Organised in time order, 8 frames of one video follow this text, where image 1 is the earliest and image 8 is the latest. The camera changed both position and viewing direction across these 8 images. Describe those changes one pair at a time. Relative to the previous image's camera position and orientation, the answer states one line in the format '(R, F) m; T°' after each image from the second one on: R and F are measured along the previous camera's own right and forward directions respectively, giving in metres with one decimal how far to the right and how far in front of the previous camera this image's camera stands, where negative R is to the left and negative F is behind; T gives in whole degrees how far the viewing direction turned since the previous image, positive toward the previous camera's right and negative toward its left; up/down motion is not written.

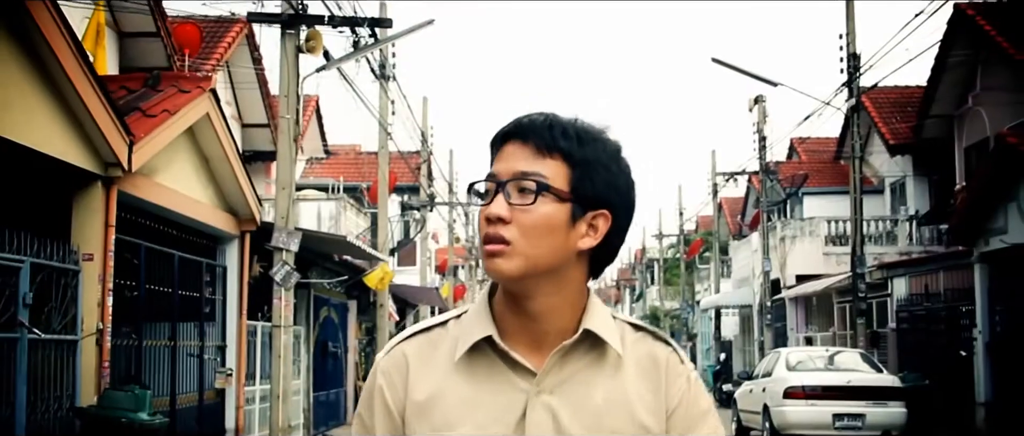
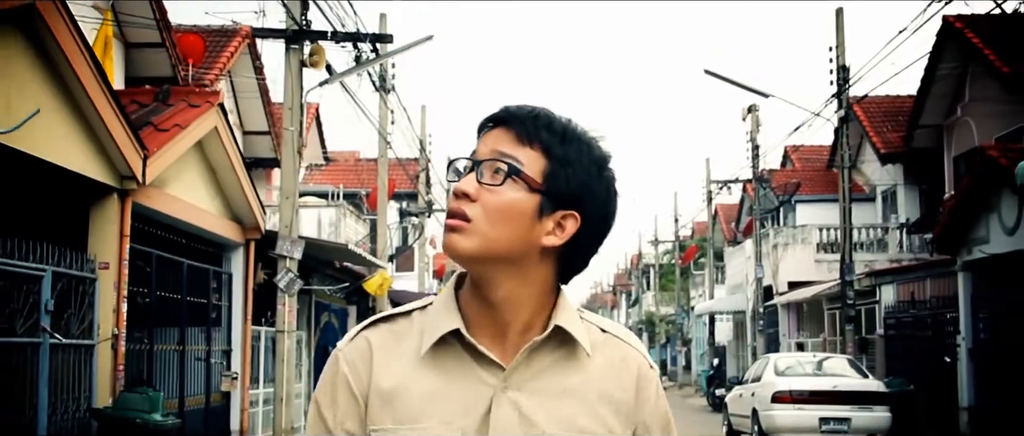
(0.0, -0.4) m; 0°
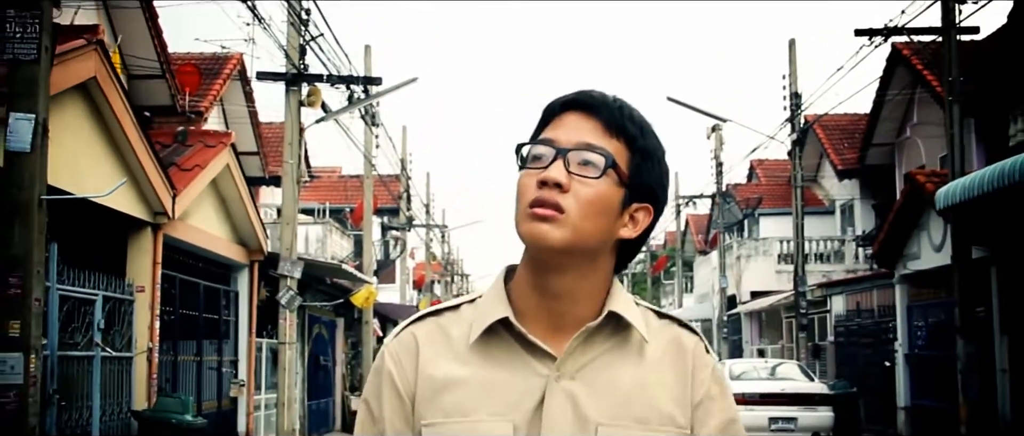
(0.0, -1.5) m; +1°
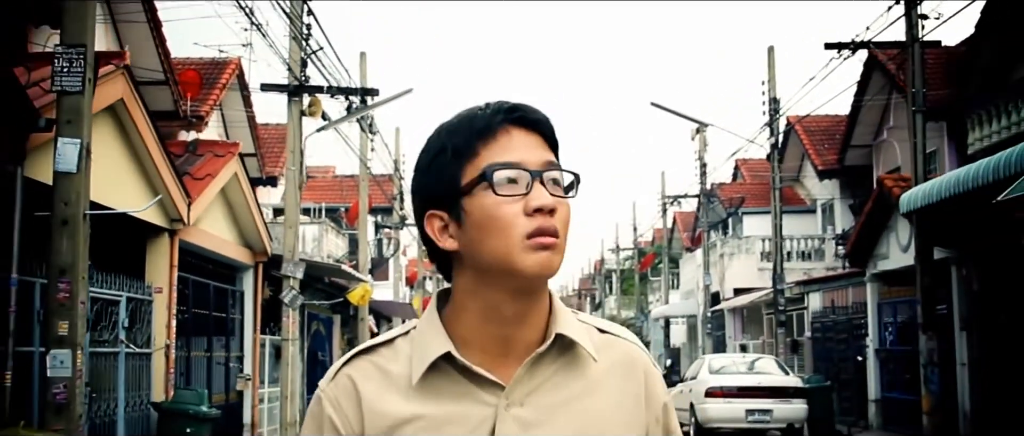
(0.0, -0.9) m; 0°
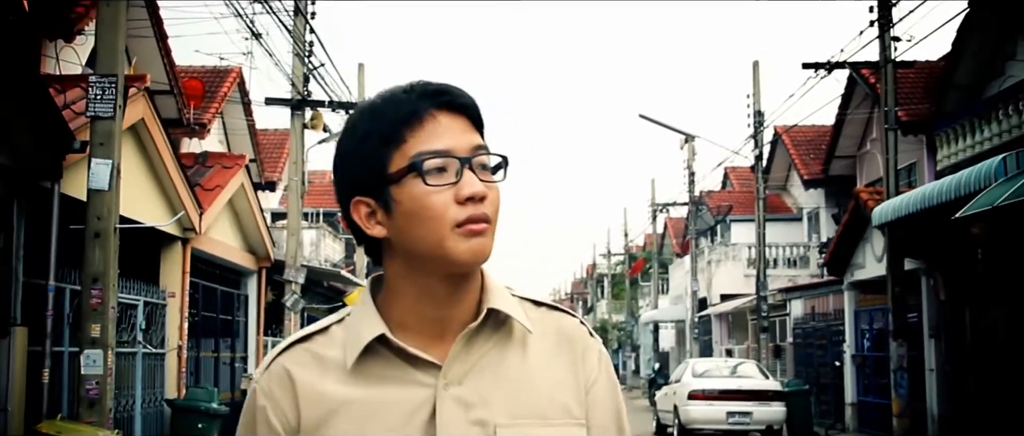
(0.0, -0.8) m; 0°
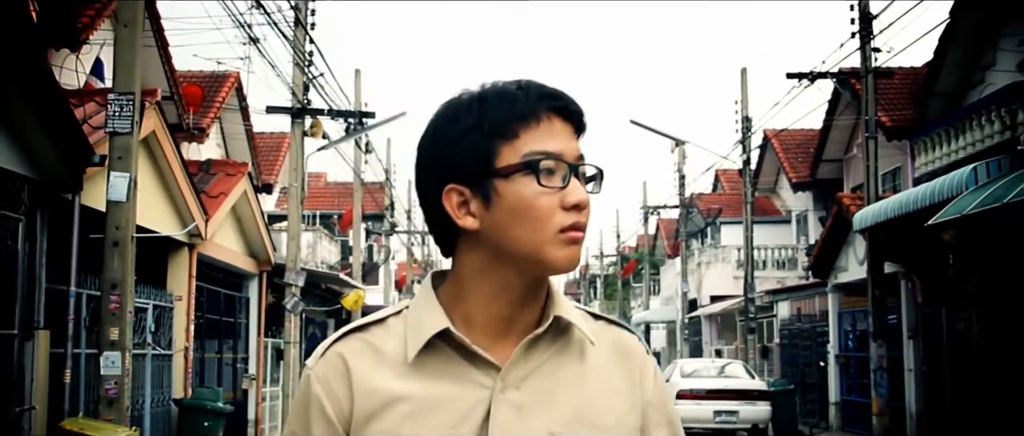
(0.0, -0.5) m; 0°
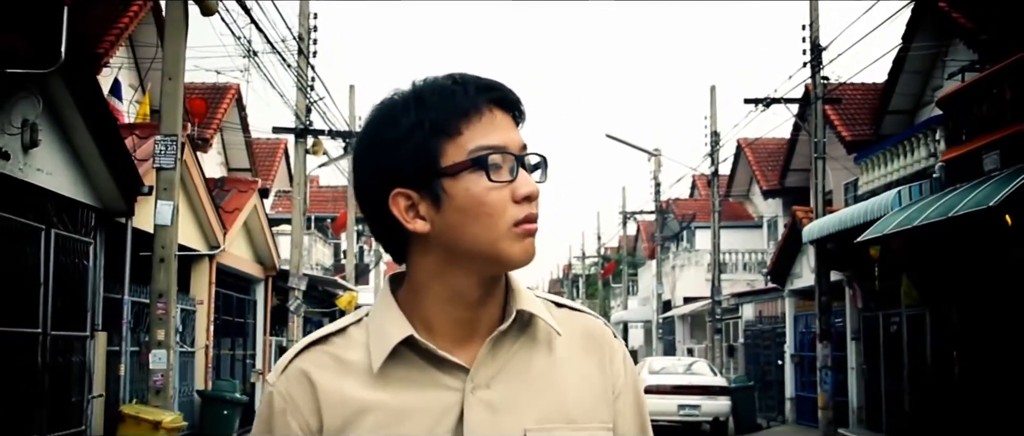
(+0.1, -1.7) m; +1°
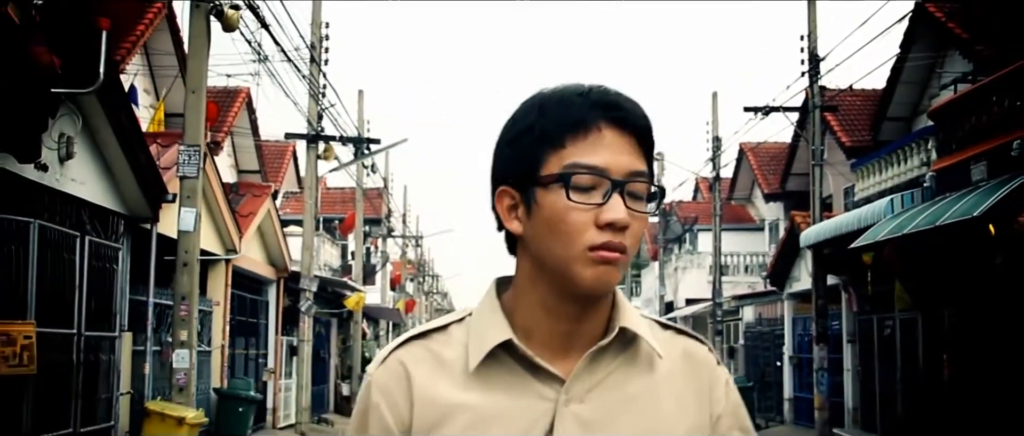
(0.0, -0.5) m; 0°
